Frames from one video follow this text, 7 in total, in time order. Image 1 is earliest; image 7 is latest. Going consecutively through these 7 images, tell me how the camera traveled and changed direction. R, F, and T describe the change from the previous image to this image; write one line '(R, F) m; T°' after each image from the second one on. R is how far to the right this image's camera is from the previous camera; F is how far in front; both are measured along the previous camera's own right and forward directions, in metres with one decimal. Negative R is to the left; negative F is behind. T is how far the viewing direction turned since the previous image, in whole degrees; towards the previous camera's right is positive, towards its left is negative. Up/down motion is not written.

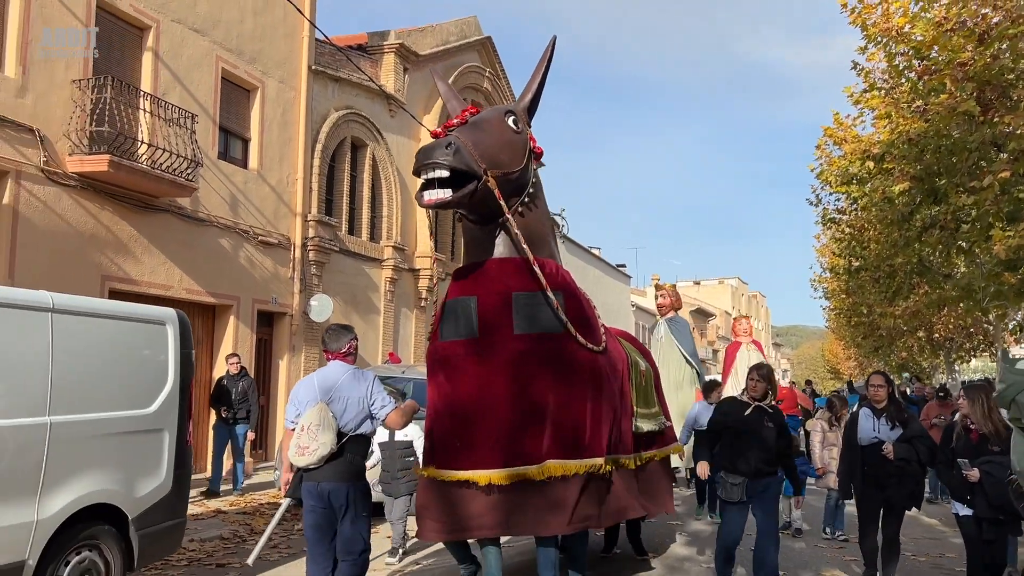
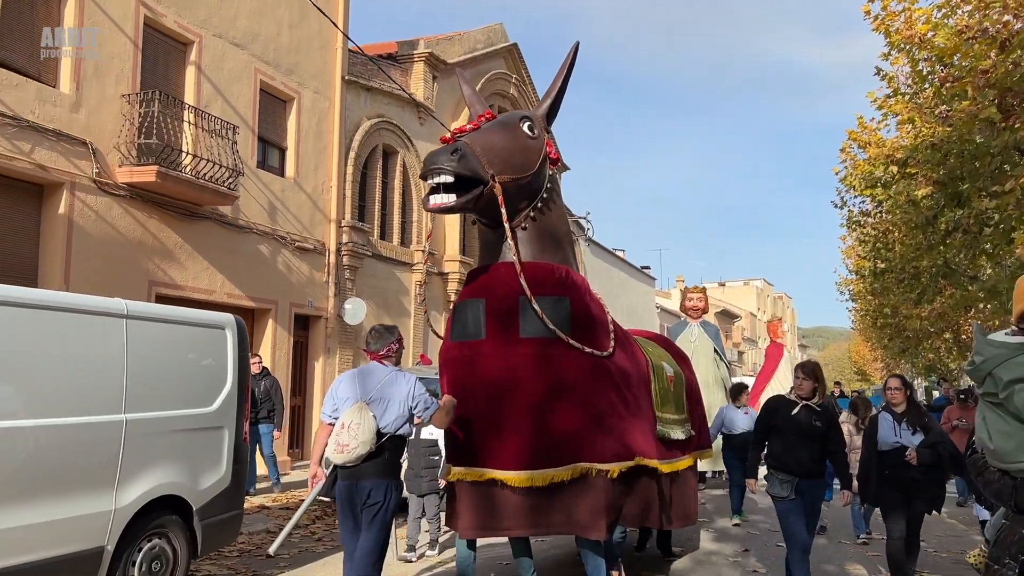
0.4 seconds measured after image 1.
(-0.1, -0.3) m; -2°
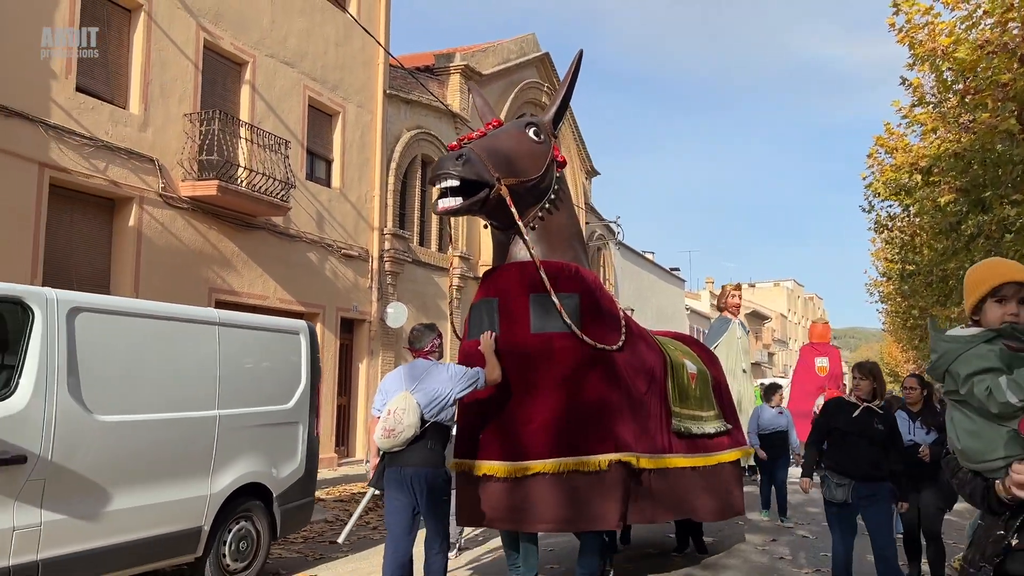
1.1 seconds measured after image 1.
(-0.1, -0.6) m; -2°
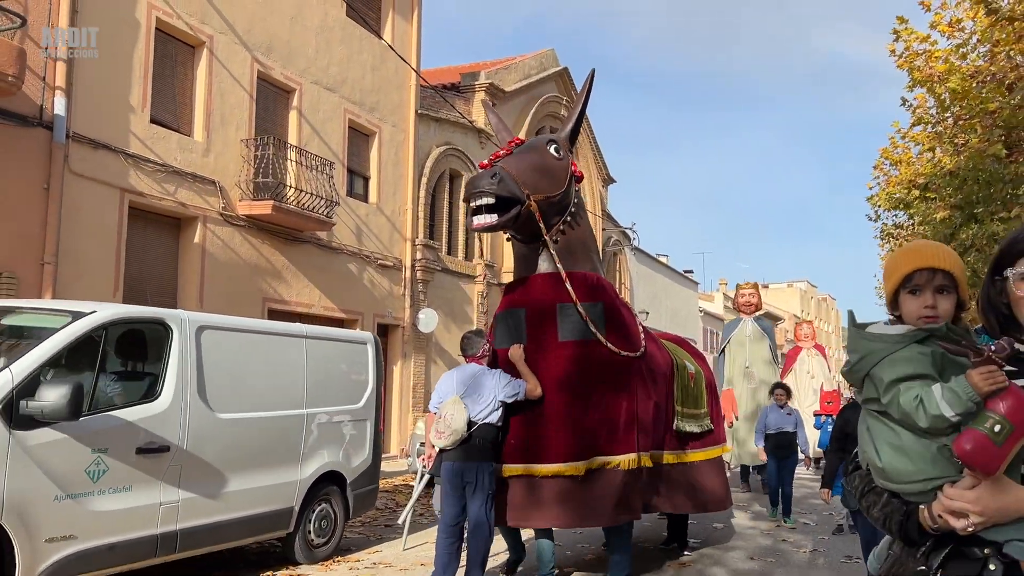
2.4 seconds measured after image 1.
(-0.2, -1.0) m; -1°
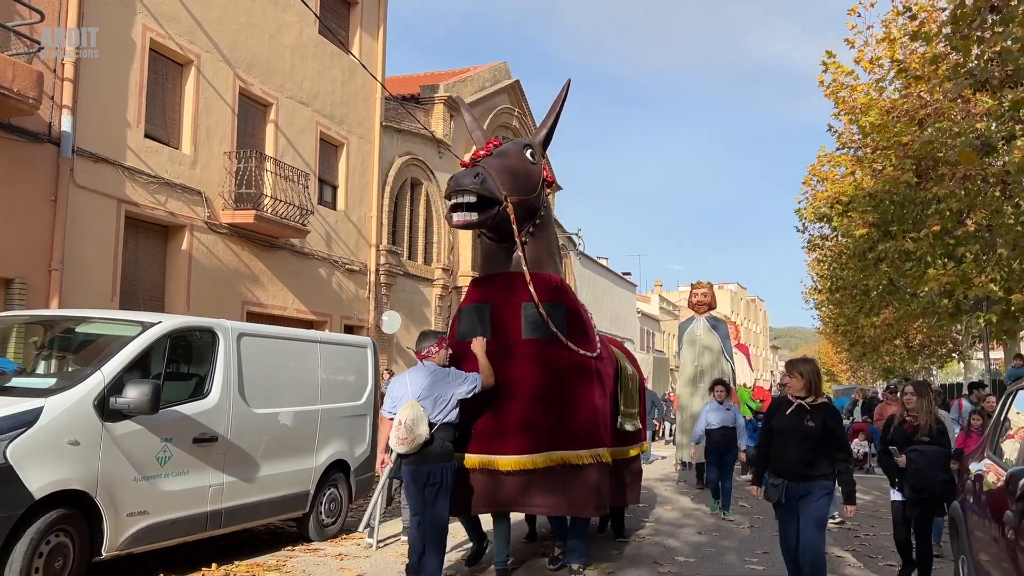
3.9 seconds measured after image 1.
(-0.5, -1.1) m; +4°
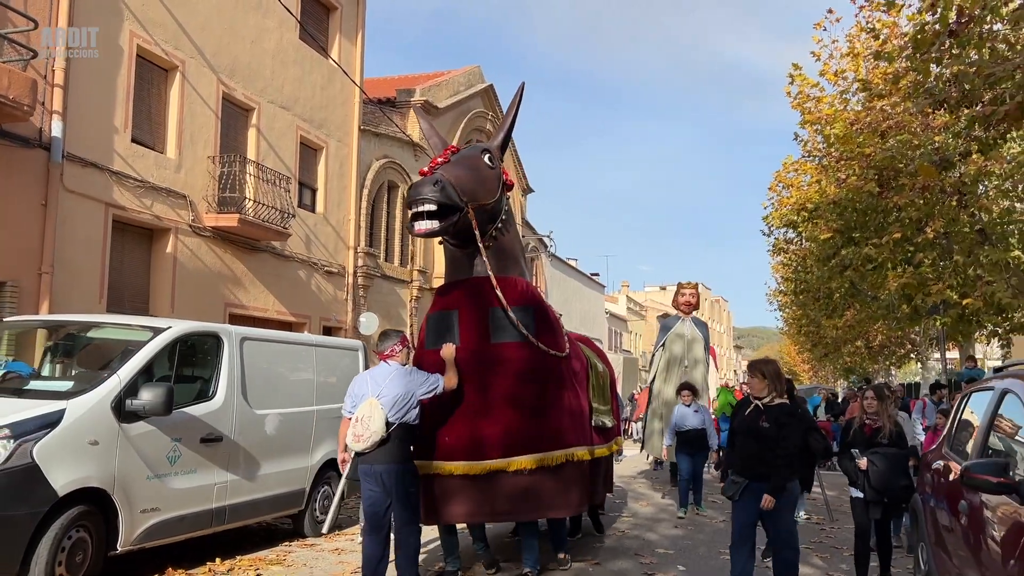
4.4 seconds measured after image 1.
(-0.2, -0.4) m; +2°
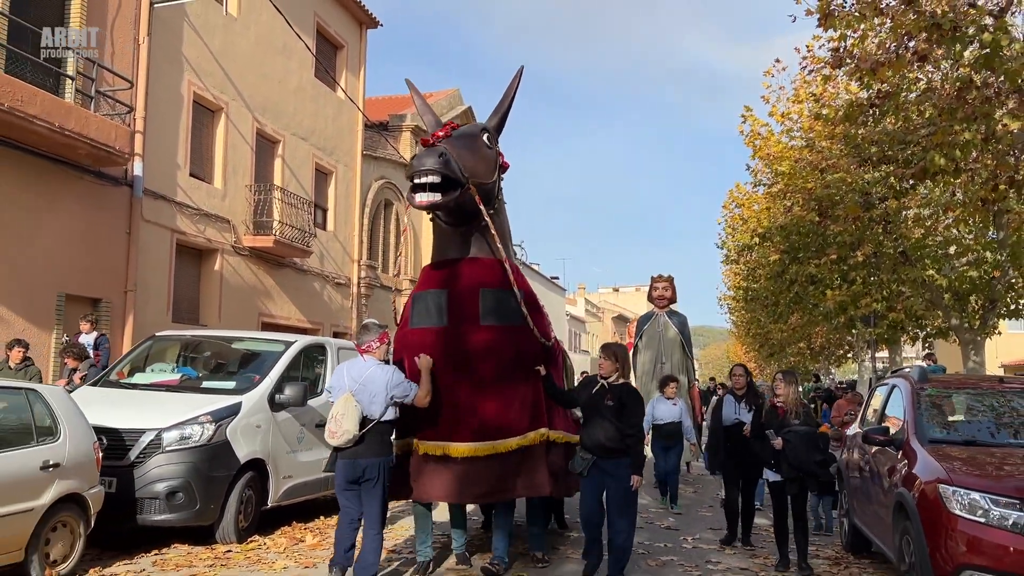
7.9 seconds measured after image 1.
(-0.9, -2.2) m; +3°
